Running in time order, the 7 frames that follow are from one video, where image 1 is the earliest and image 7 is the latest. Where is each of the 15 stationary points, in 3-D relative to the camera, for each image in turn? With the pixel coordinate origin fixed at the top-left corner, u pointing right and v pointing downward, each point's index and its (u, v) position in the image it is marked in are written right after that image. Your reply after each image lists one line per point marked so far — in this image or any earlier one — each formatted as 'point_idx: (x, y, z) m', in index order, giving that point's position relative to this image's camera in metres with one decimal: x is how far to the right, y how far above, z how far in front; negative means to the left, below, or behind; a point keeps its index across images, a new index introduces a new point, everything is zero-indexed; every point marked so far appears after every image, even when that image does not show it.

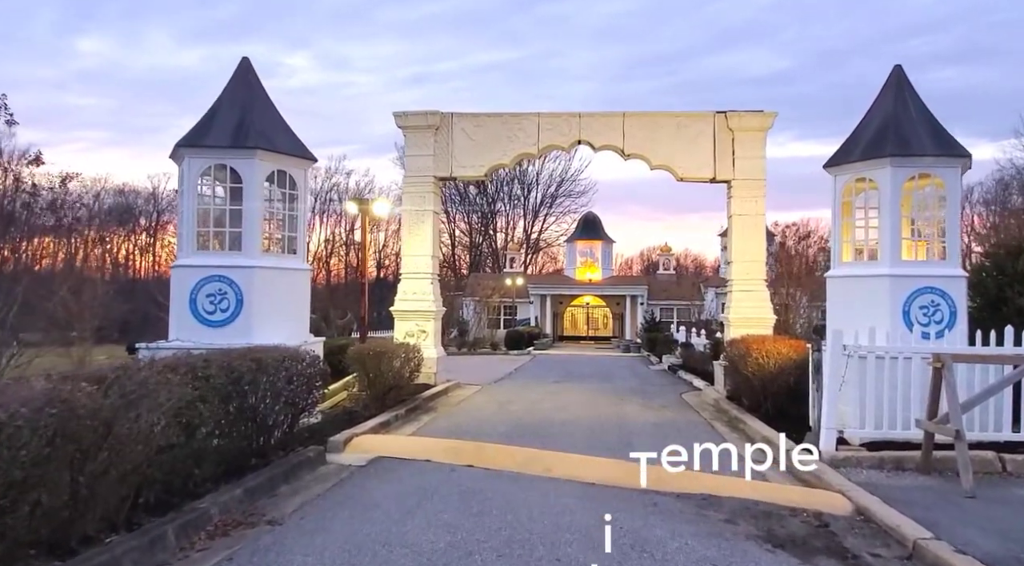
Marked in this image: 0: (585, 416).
0: (+1.1, -2.0, +10.6) m
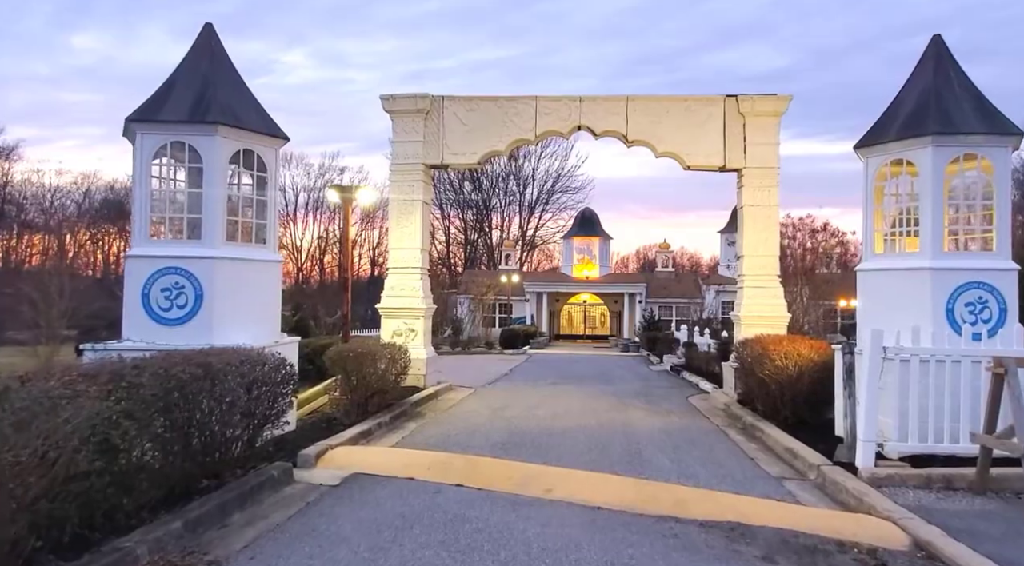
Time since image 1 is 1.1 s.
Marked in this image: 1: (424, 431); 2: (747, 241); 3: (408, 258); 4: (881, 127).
0: (+1.0, -1.9, +9.7) m
1: (-1.1, -1.9, +9.1) m
2: (+4.2, +0.7, +12.7) m
3: (-1.9, +0.5, +13.1) m
4: (+4.2, +1.7, +8.0) m
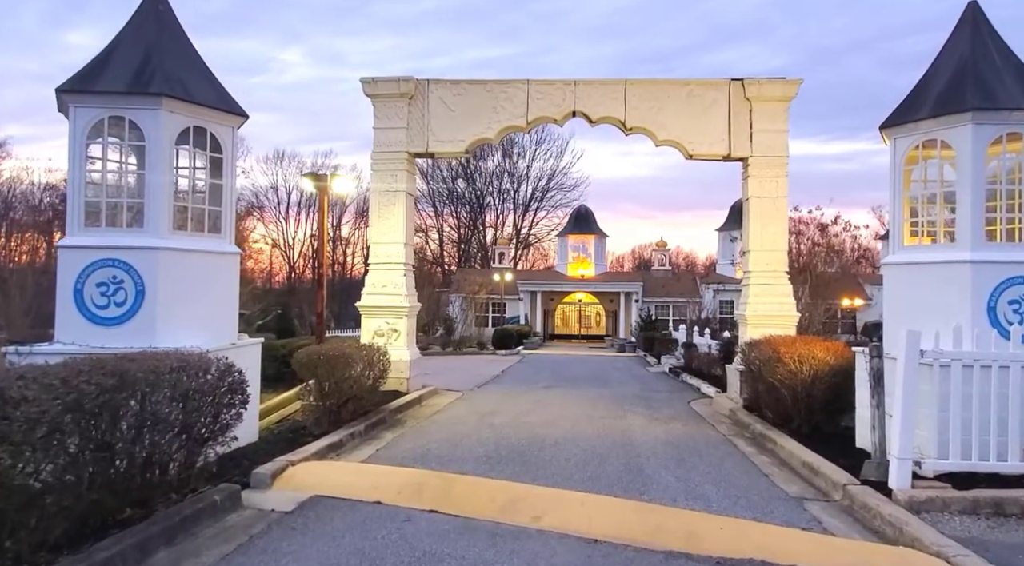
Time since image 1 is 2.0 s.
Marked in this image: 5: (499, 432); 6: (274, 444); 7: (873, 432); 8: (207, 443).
0: (+0.9, -1.9, +8.9) m
1: (-1.3, -1.8, +8.2) m
2: (+4.0, +0.8, +11.8) m
3: (-2.1, +0.5, +12.2) m
4: (+4.0, +1.8, +7.1) m
5: (-0.2, -1.9, +8.8) m
6: (-2.5, -1.7, +7.5) m
7: (+3.3, -1.4, +6.6) m
8: (-2.3, -1.2, +5.3) m
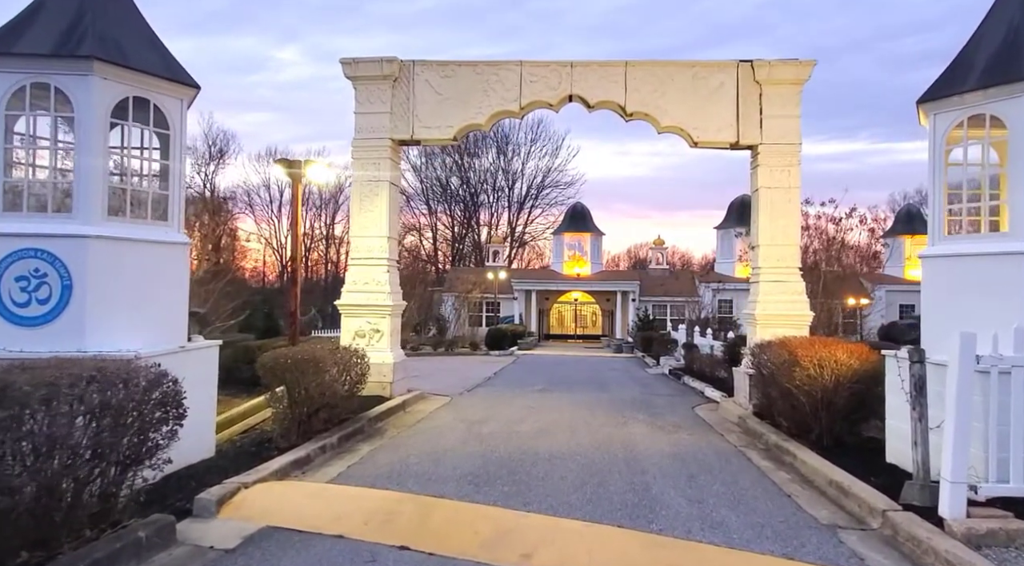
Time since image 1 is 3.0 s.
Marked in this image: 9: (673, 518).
0: (+0.8, -1.8, +8.0) m
1: (-1.4, -1.8, +7.3) m
2: (+3.9, +0.8, +11.0) m
3: (-2.2, +0.6, +11.3) m
4: (+3.9, +1.8, +6.3) m
5: (-0.3, -1.8, +7.9) m
6: (-2.6, -1.7, +6.6) m
7: (+3.2, -1.3, +5.7) m
8: (-2.4, -1.2, +4.5) m
9: (+1.2, -1.8, +5.4) m
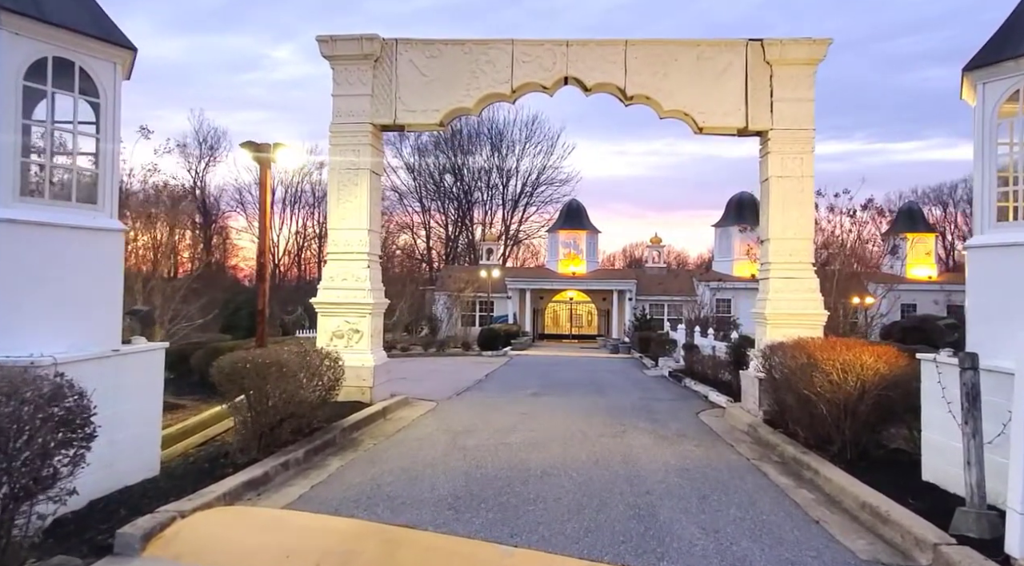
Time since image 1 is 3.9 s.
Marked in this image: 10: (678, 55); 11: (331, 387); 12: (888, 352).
0: (+0.6, -1.8, +7.2) m
1: (-1.5, -1.7, +6.5) m
2: (+3.7, +0.9, +10.2) m
3: (-2.4, +0.6, +10.5) m
4: (+3.8, +1.9, +5.5) m
5: (-0.4, -1.8, +7.1) m
6: (-2.7, -1.6, +5.8) m
7: (+3.1, -1.3, +4.9) m
8: (-2.5, -1.1, +3.6) m
9: (+1.1, -1.7, +4.6) m
10: (+2.4, +3.3, +10.3) m
11: (-2.1, -1.2, +8.1) m
12: (+3.8, -0.7, +7.3) m
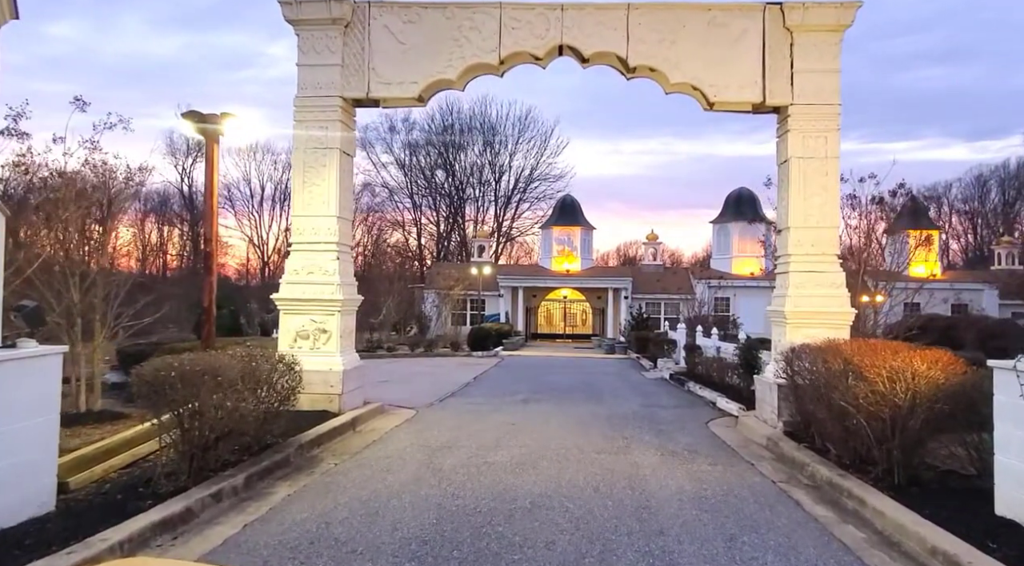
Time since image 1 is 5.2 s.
0: (+0.5, -1.7, +6.0) m
1: (-1.6, -1.7, +5.3) m
2: (+3.6, +1.0, +9.0) m
3: (-2.5, +0.7, +9.3) m
4: (+3.7, +1.9, +4.4) m
5: (-0.5, -1.7, +5.9) m
6: (-2.9, -1.5, +4.6) m
7: (+3.0, -1.2, +3.8) m
8: (-2.6, -1.0, +2.4) m
9: (+1.0, -1.7, +3.4) m
10: (+2.3, +3.4, +9.1) m
11: (-2.2, -1.1, +7.0) m
12: (+3.7, -0.7, +6.1) m
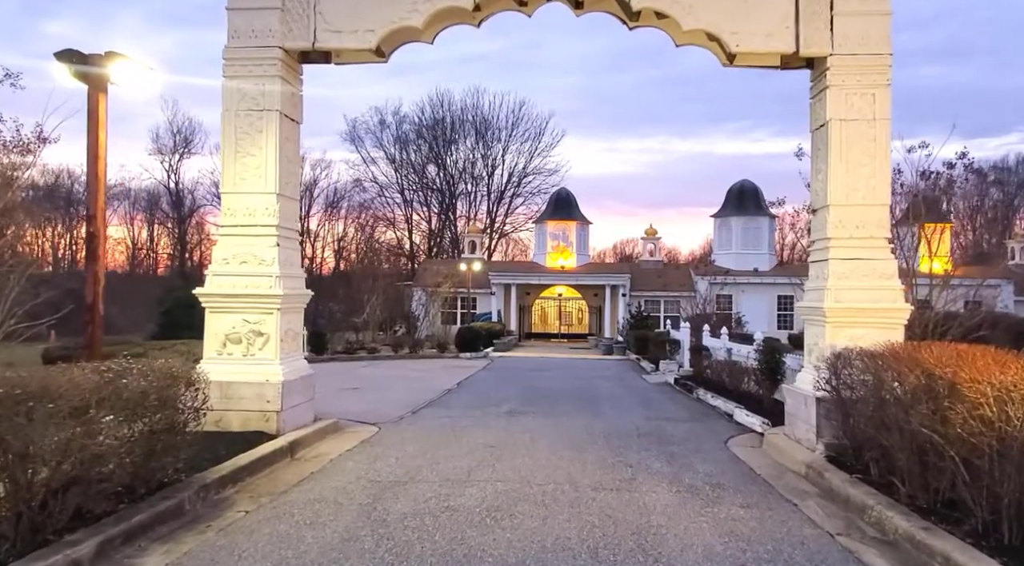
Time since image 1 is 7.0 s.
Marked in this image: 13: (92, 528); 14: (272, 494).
0: (+0.3, -1.6, +4.4) m
1: (-1.8, -1.6, +3.7) m
2: (+3.4, +1.1, +7.4) m
3: (-2.8, +0.8, +7.6) m
4: (+3.5, +2.0, +2.7) m
5: (-0.7, -1.6, +4.3) m
6: (-3.1, -1.5, +2.9) m
7: (+2.8, -1.1, +2.1) m
8: (-2.8, -1.0, +0.8) m
9: (+0.8, -1.6, +1.8) m
10: (+2.0, +3.5, +7.5) m
11: (-2.4, -1.0, +5.3) m
12: (+3.5, -0.5, +4.5) m
13: (-2.6, -1.5, +4.4) m
14: (-1.9, -1.7, +5.6) m
